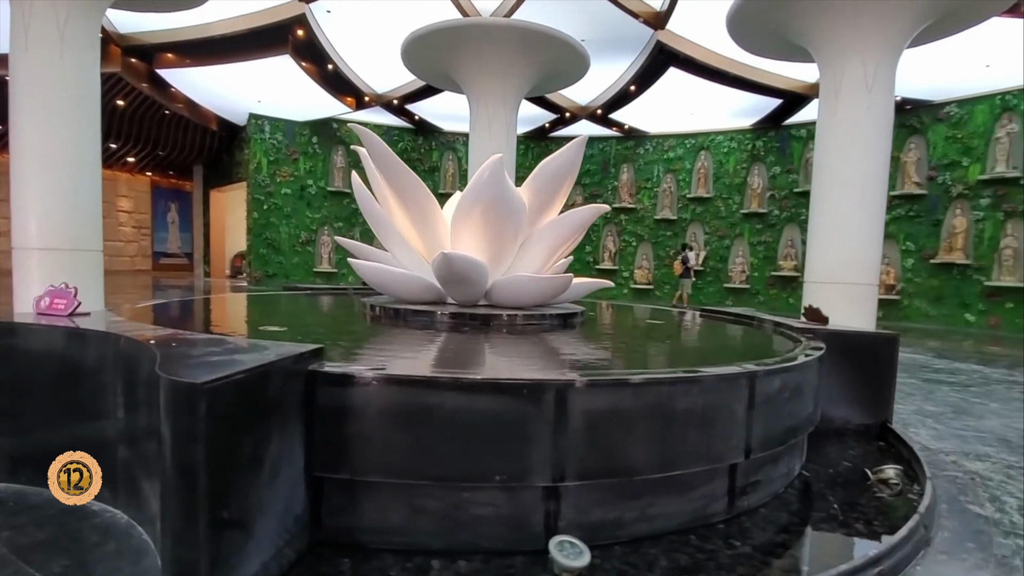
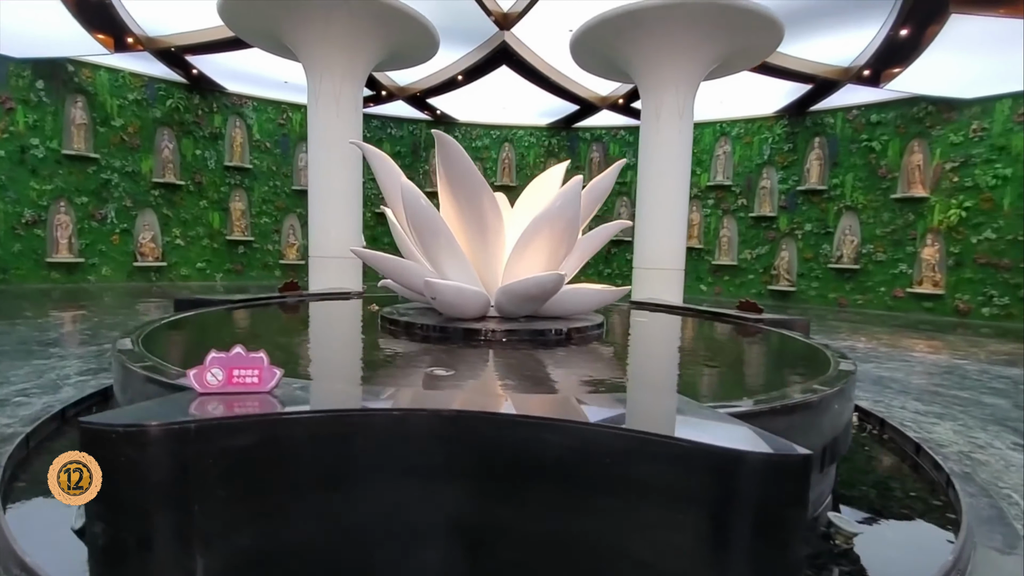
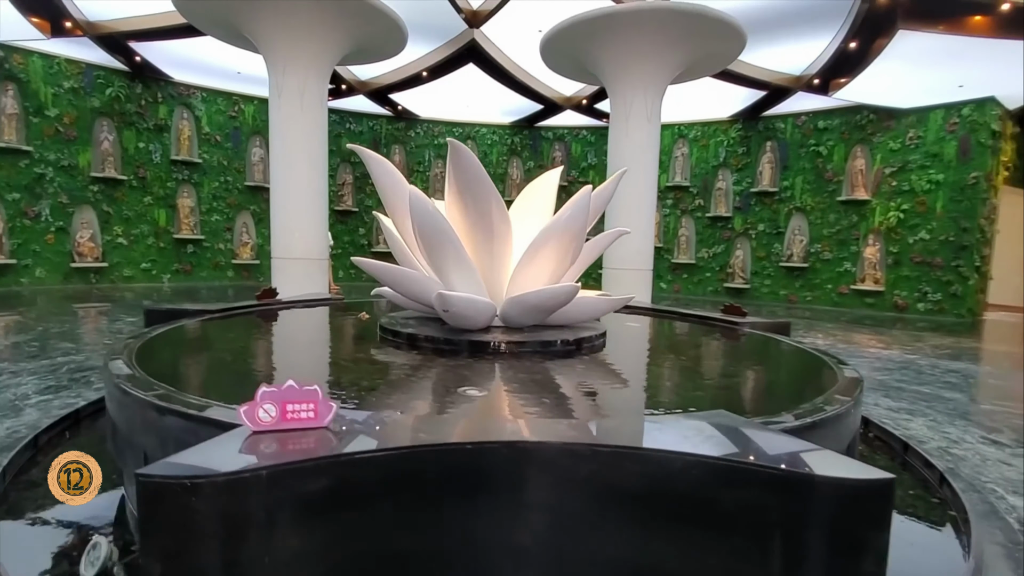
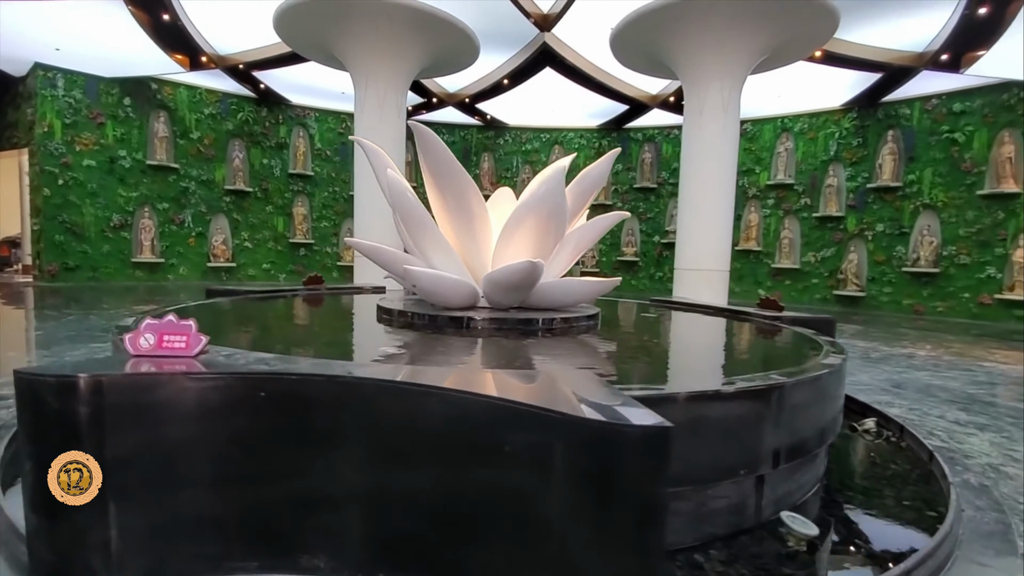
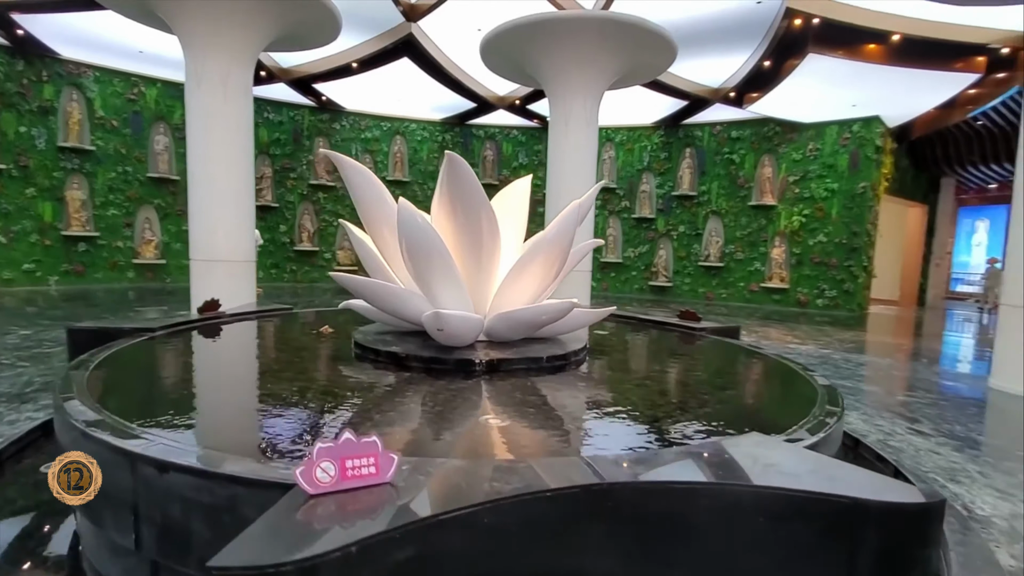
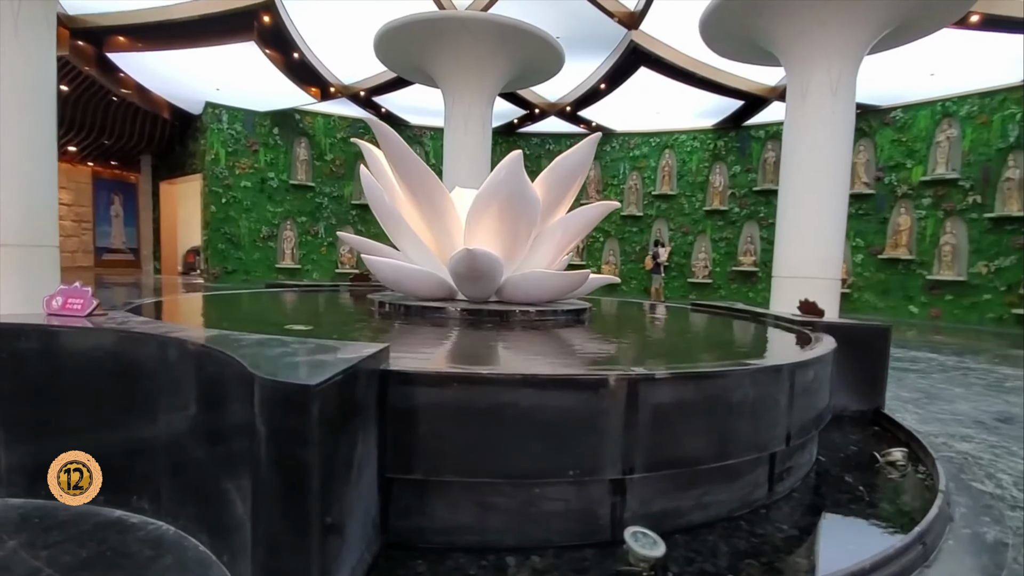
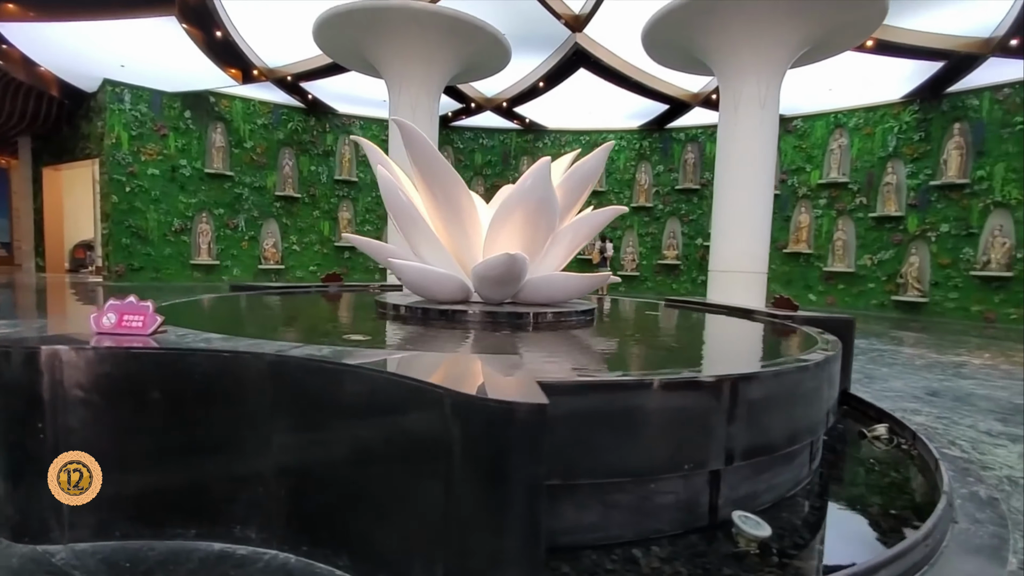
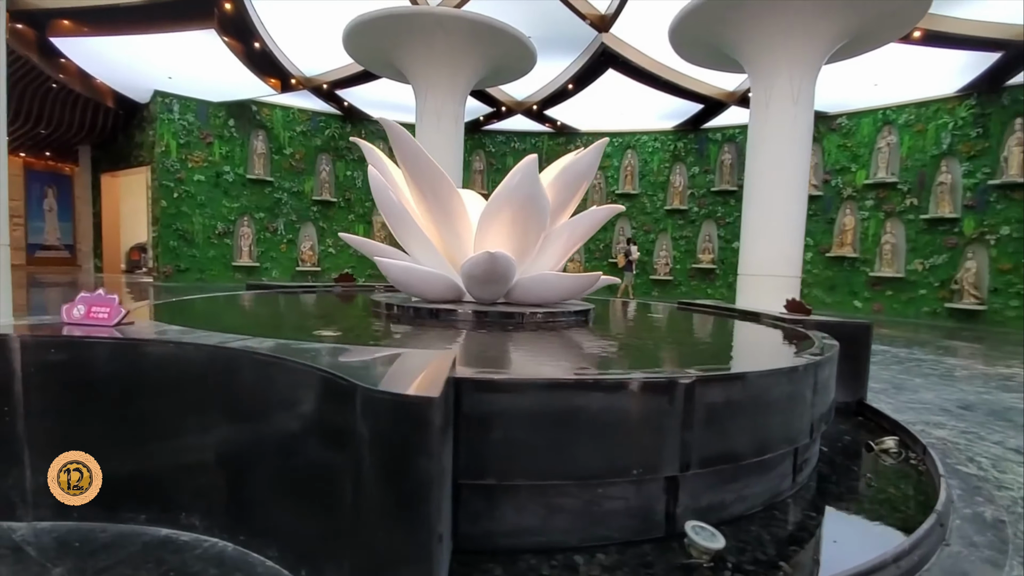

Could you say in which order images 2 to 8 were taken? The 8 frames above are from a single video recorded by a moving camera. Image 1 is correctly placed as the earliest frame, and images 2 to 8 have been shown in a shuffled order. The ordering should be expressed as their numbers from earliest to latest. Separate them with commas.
6, 8, 7, 4, 2, 3, 5
